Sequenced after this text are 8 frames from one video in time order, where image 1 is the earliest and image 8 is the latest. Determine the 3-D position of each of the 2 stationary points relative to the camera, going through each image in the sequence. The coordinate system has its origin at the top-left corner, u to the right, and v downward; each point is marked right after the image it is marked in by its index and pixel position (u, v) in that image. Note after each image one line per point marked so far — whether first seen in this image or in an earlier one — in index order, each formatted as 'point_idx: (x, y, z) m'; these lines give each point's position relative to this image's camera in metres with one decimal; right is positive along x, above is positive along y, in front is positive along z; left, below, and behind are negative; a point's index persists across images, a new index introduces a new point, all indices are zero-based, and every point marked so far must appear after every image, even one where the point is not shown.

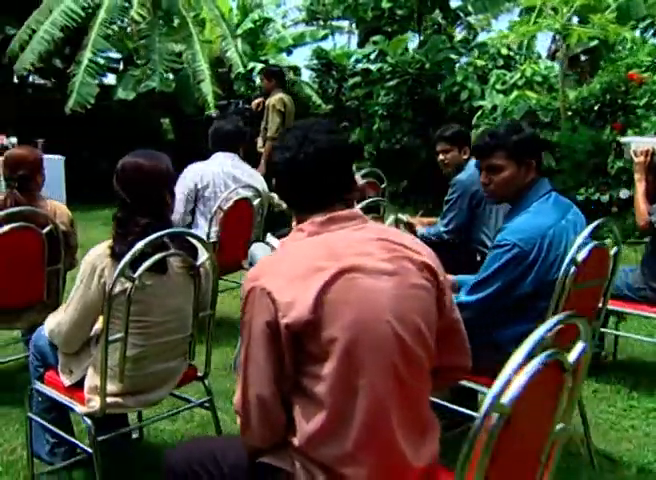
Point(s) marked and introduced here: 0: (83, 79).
0: (-2.1, +1.4, +7.2) m
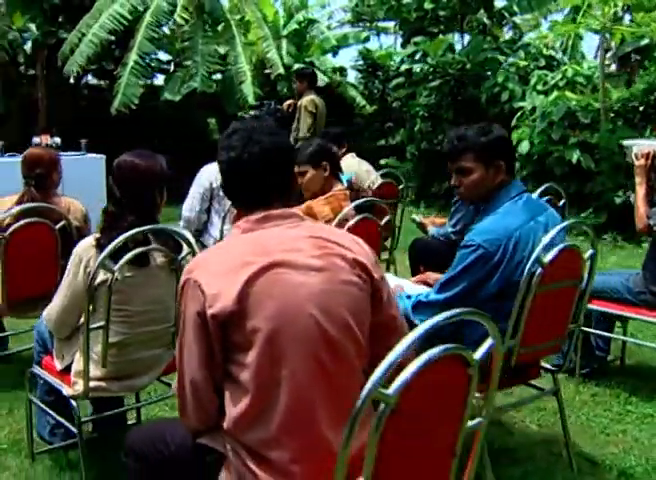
0: (-1.8, +1.4, +7.5) m
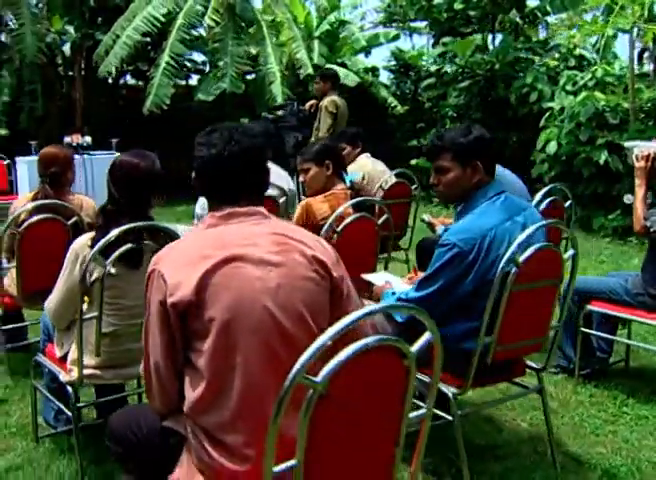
0: (-1.6, +1.5, +7.7) m
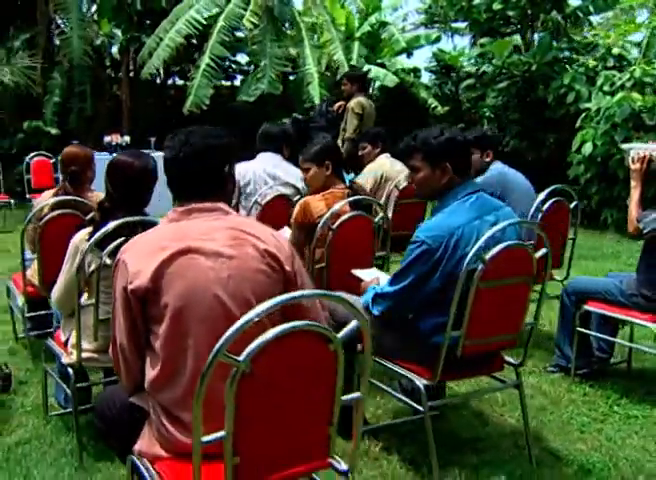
0: (-1.2, +1.5, +7.9) m
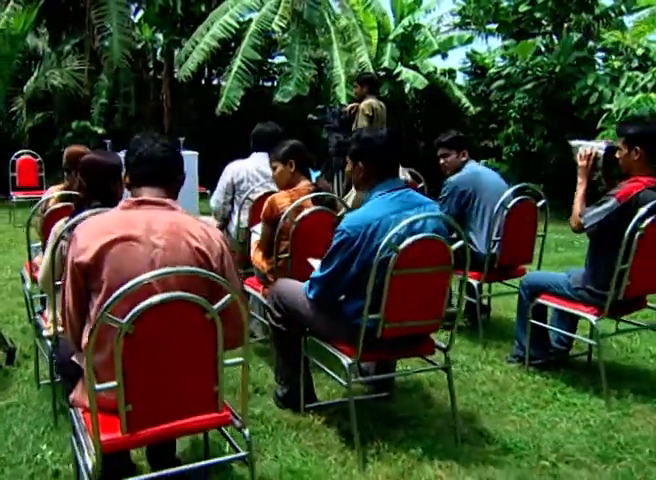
0: (-1.0, +1.6, +8.3) m
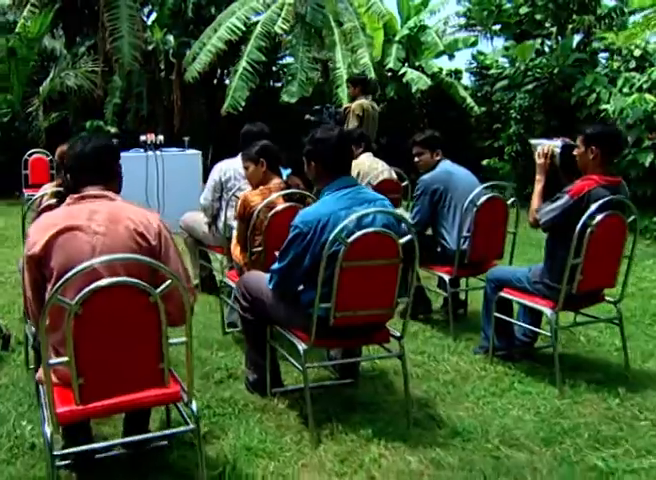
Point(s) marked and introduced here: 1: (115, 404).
0: (-0.9, +1.6, +8.6) m
1: (-0.7, -0.5, +2.7) m
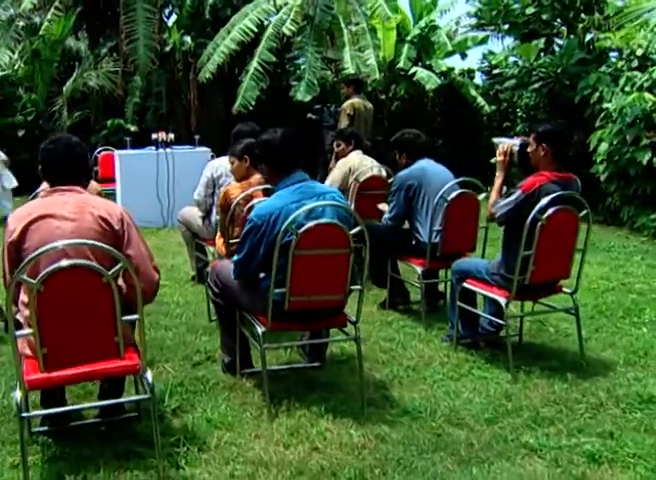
0: (-0.8, +1.7, +8.9) m
1: (-0.9, -0.5, +3.0) m
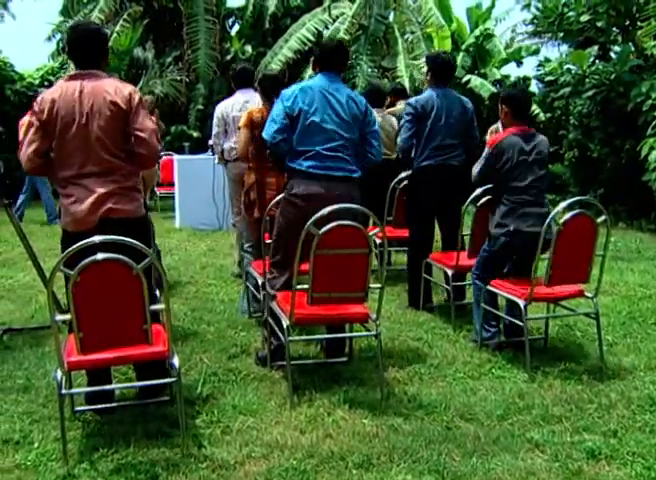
0: (-0.3, +1.6, +9.2) m
1: (-0.9, -0.5, +3.3) m
